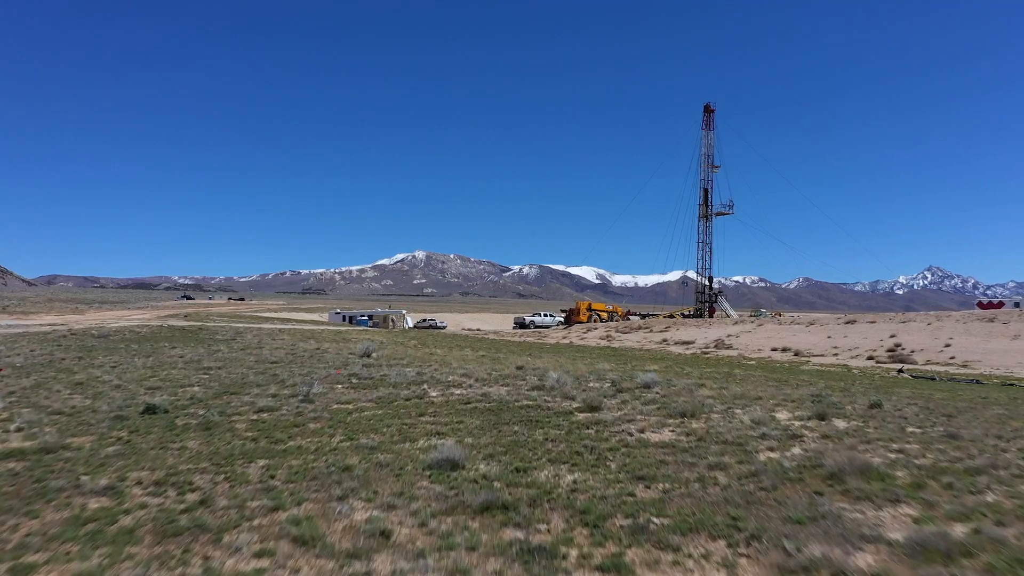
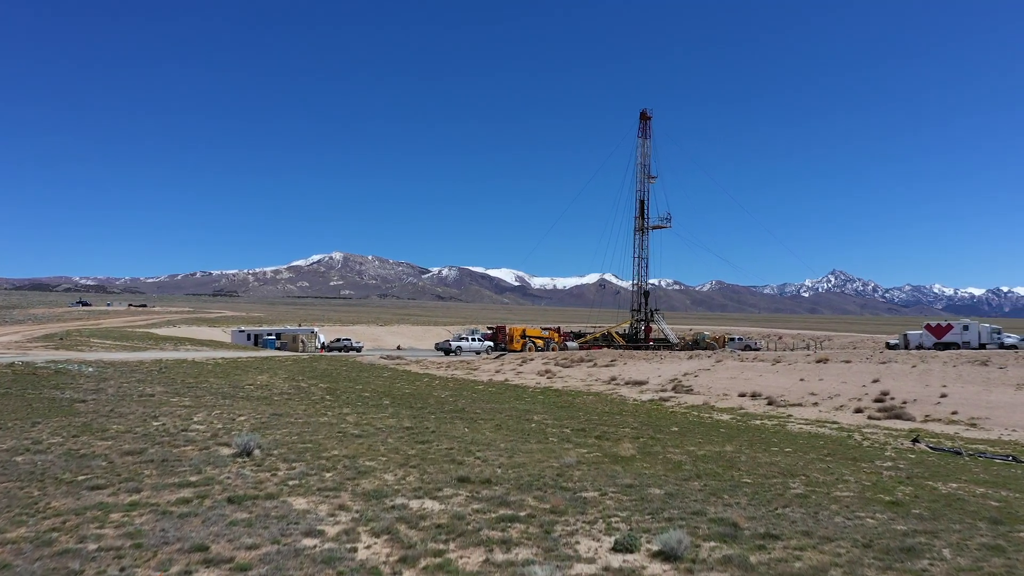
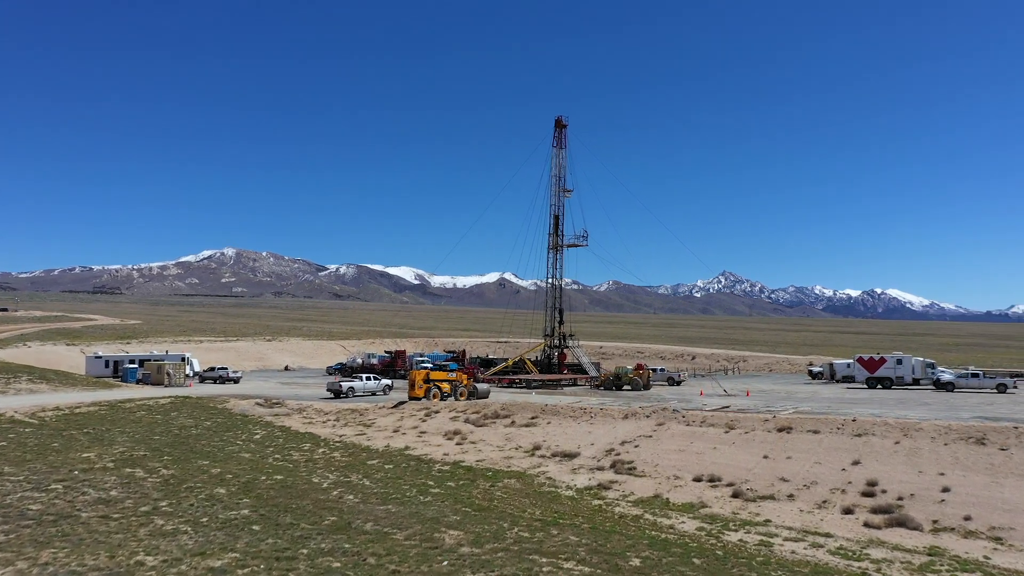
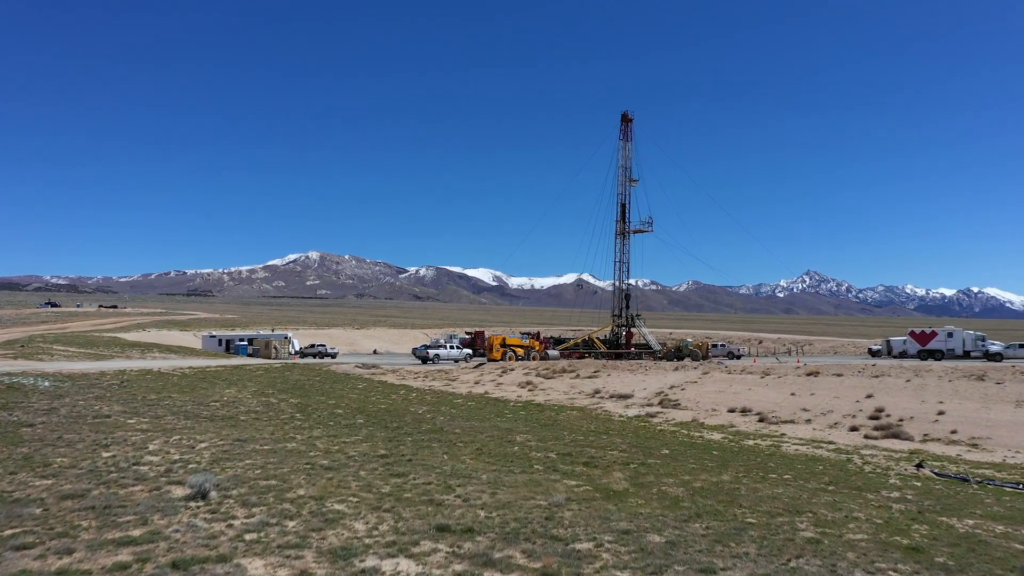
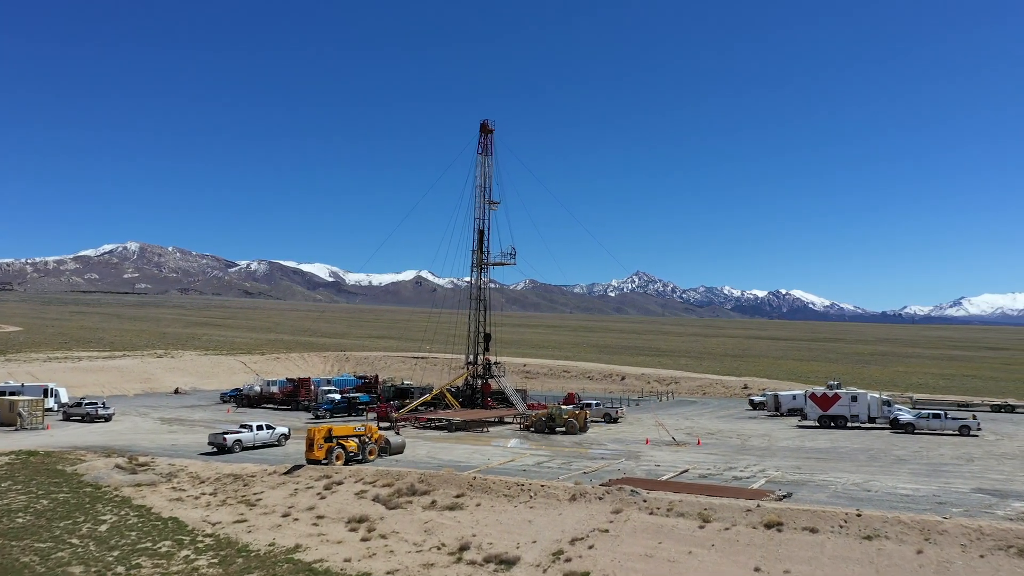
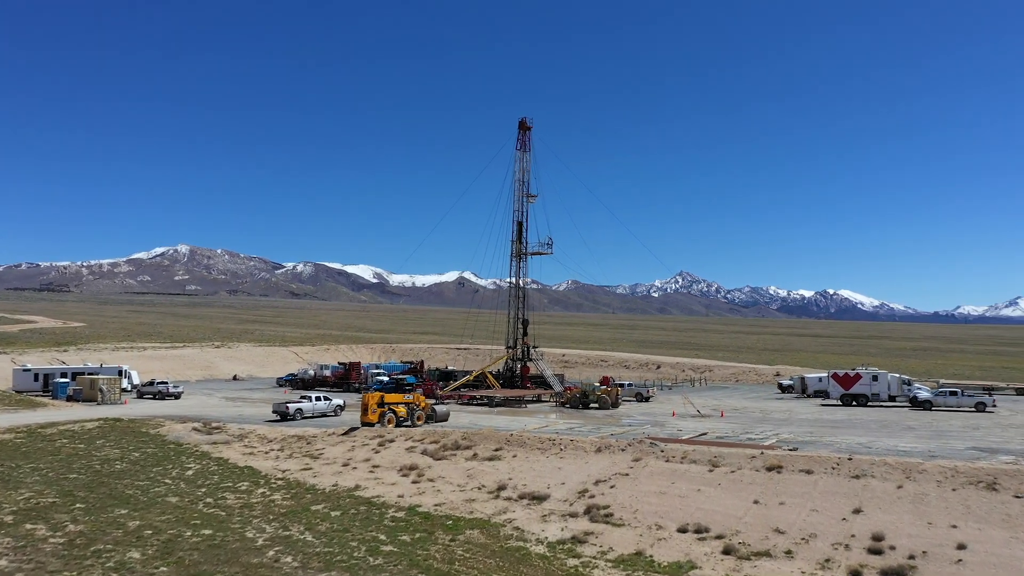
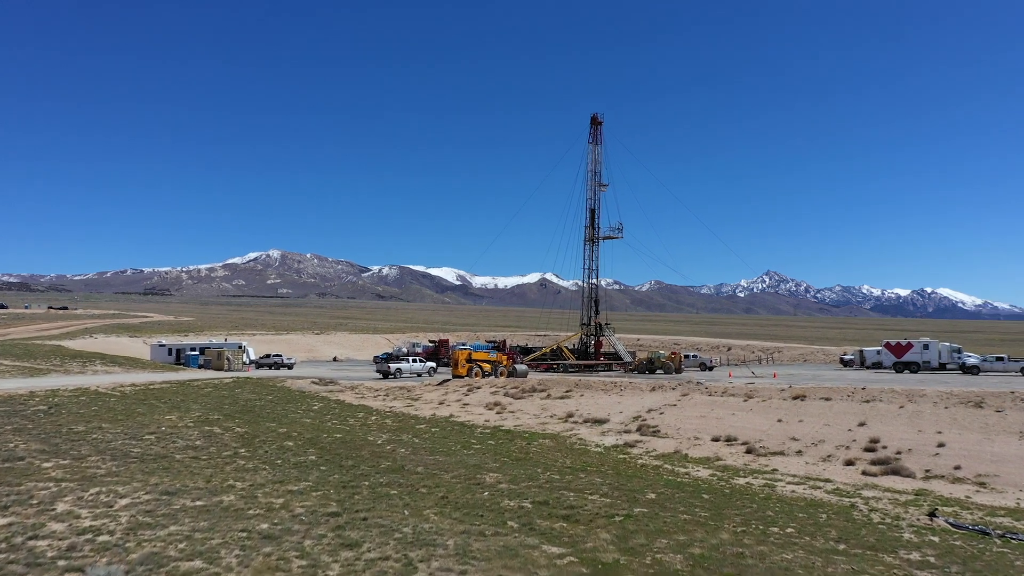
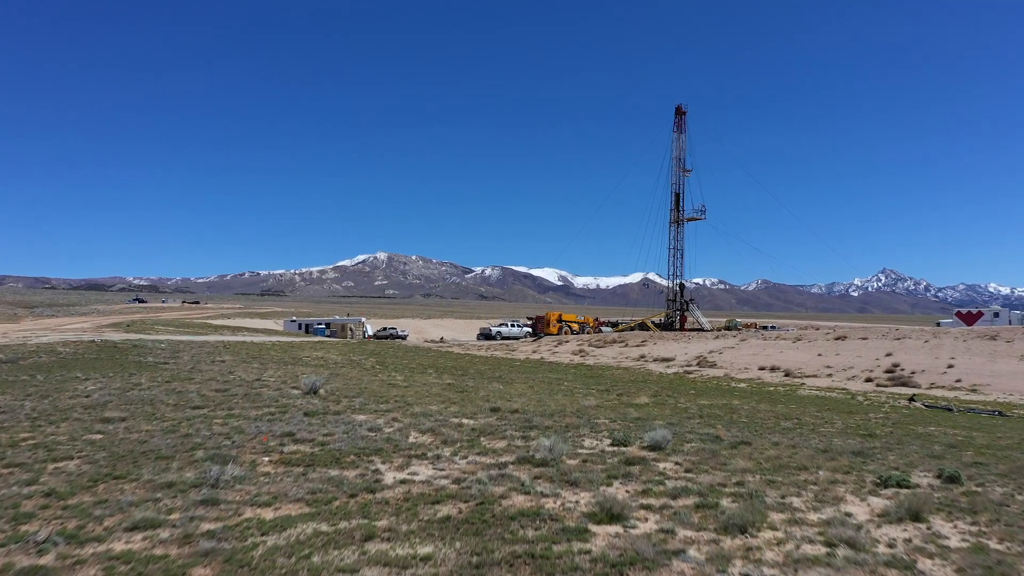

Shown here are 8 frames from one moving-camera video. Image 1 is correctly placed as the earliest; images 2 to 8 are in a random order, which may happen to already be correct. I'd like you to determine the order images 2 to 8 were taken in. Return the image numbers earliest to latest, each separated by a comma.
8, 2, 4, 7, 3, 6, 5
